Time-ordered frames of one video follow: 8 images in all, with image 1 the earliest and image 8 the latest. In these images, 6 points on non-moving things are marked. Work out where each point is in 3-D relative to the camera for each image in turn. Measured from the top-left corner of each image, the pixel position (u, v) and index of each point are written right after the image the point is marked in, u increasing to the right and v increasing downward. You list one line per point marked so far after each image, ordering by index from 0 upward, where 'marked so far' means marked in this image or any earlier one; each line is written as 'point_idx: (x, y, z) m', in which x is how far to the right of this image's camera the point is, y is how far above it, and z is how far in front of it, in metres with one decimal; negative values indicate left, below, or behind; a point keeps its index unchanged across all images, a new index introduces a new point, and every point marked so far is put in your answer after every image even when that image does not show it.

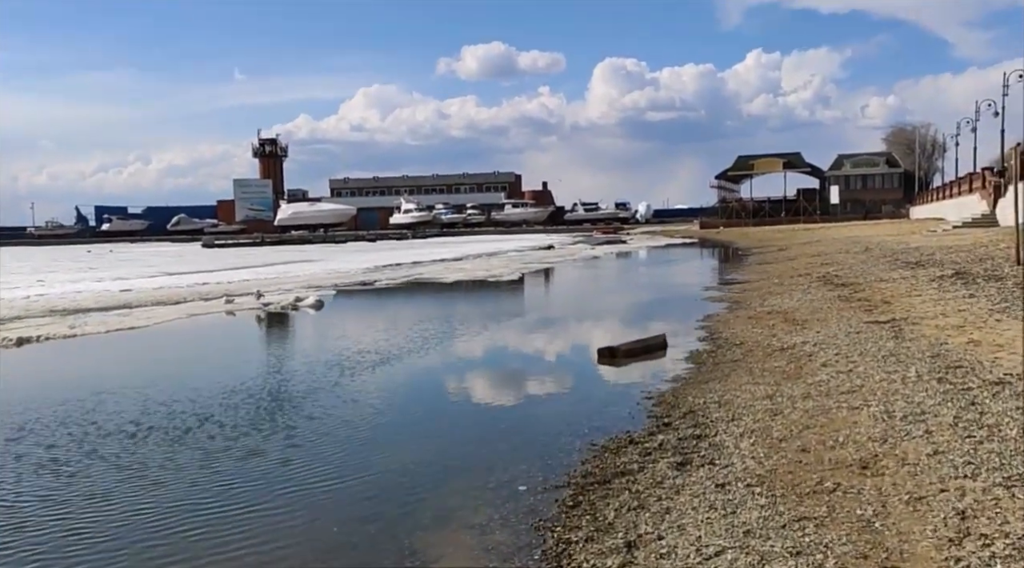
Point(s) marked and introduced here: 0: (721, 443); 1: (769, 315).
0: (+2.0, -1.5, +9.0) m
1: (+5.0, -0.6, +18.1) m
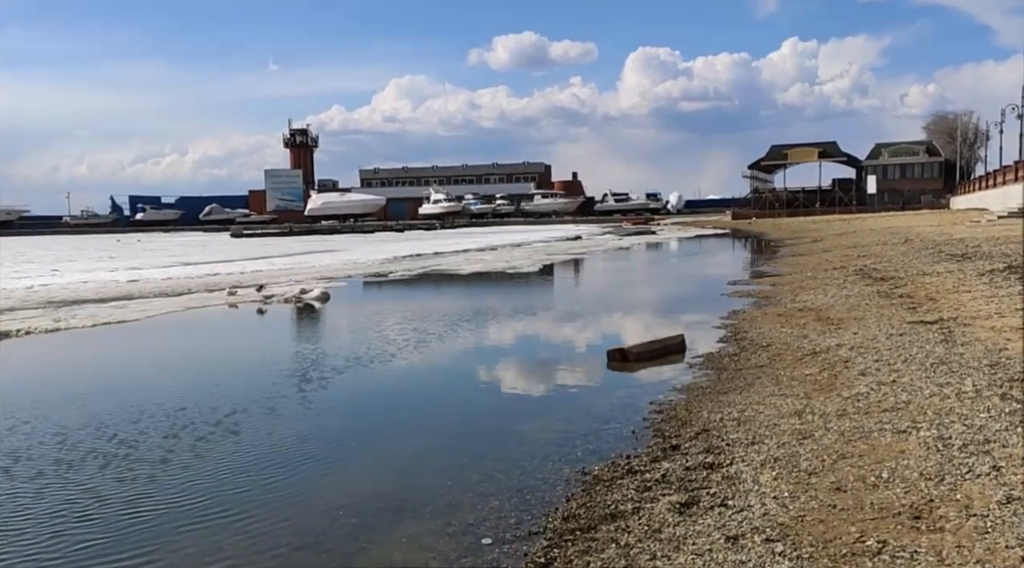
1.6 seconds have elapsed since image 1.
0: (+1.8, -1.5, +7.4) m
1: (+5.0, -0.5, +16.4) m
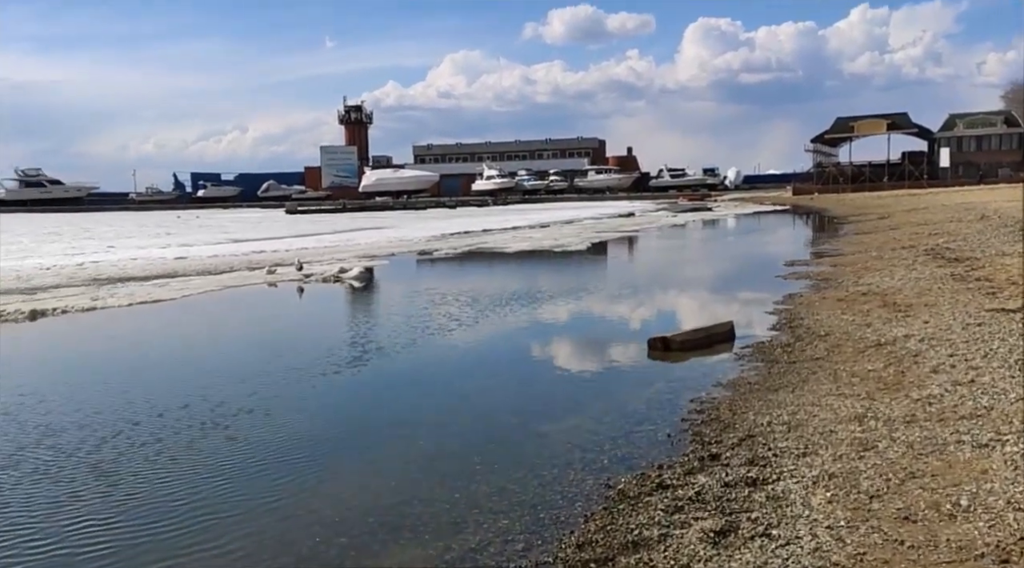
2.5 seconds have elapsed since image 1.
0: (+1.8, -1.4, +6.3) m
1: (+5.6, -0.2, +15.1) m
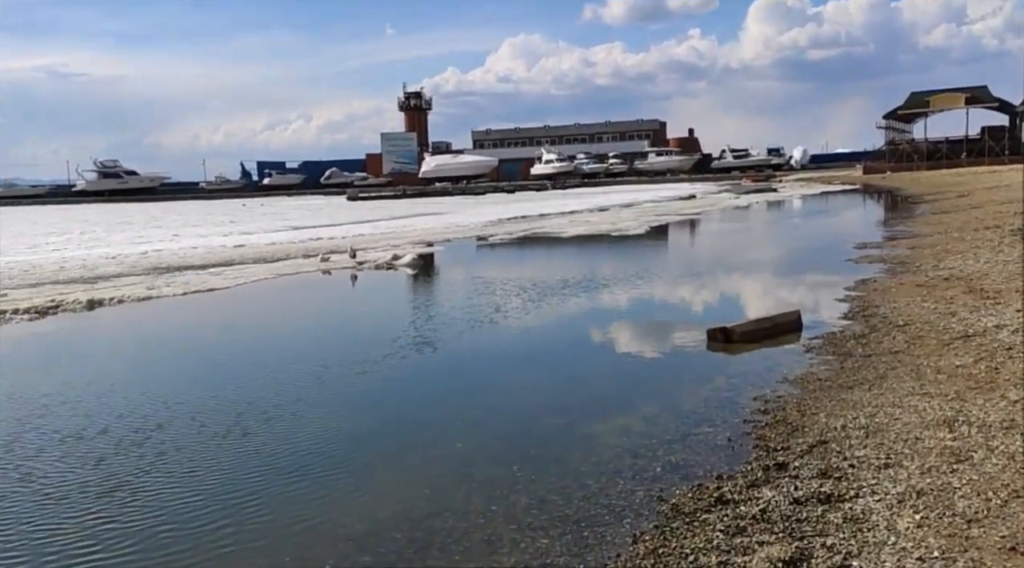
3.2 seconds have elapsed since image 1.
0: (+2.1, -1.4, +5.5) m
1: (+6.4, 0.0, +14.0) m
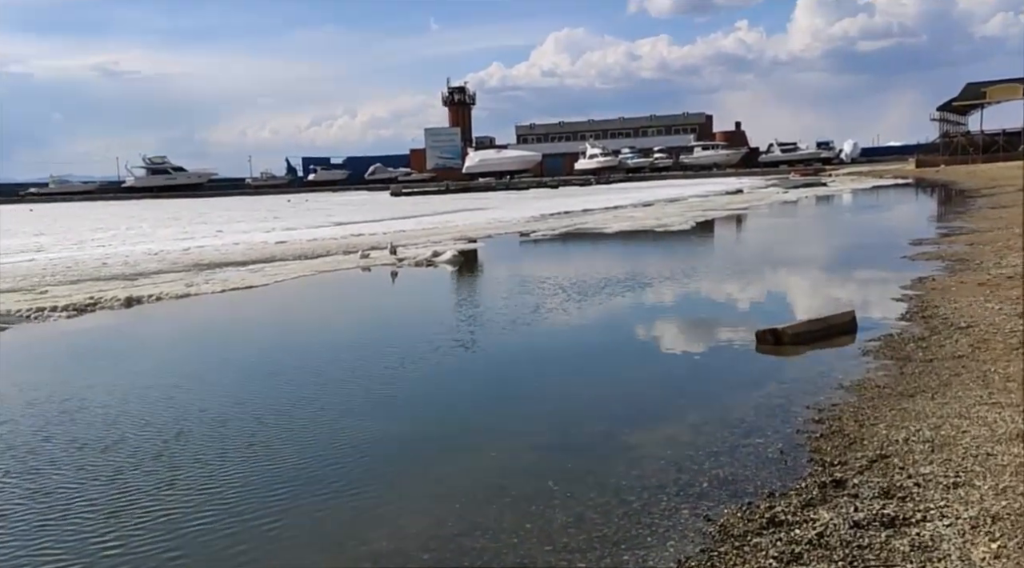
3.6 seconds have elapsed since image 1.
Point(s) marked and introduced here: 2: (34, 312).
0: (+2.2, -1.4, +5.0) m
1: (+7.0, 0.0, +13.3) m
2: (-9.7, -0.6, +19.3) m
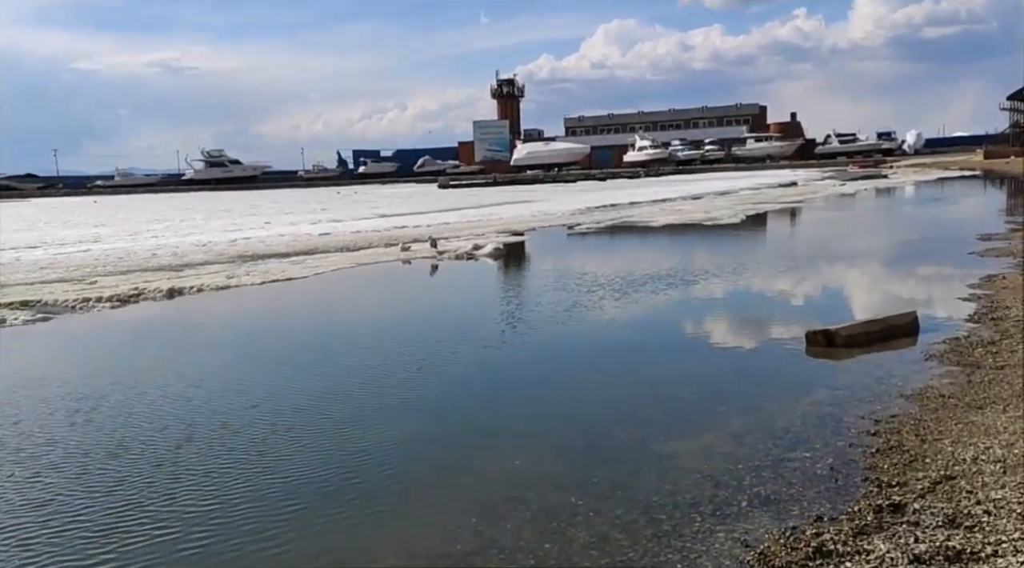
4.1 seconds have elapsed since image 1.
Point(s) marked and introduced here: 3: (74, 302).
0: (+2.3, -1.4, +4.3) m
1: (+7.5, 0.0, +12.3) m
2: (-8.8, -0.4, +19.2) m
3: (-8.9, -0.4, +19.2) m
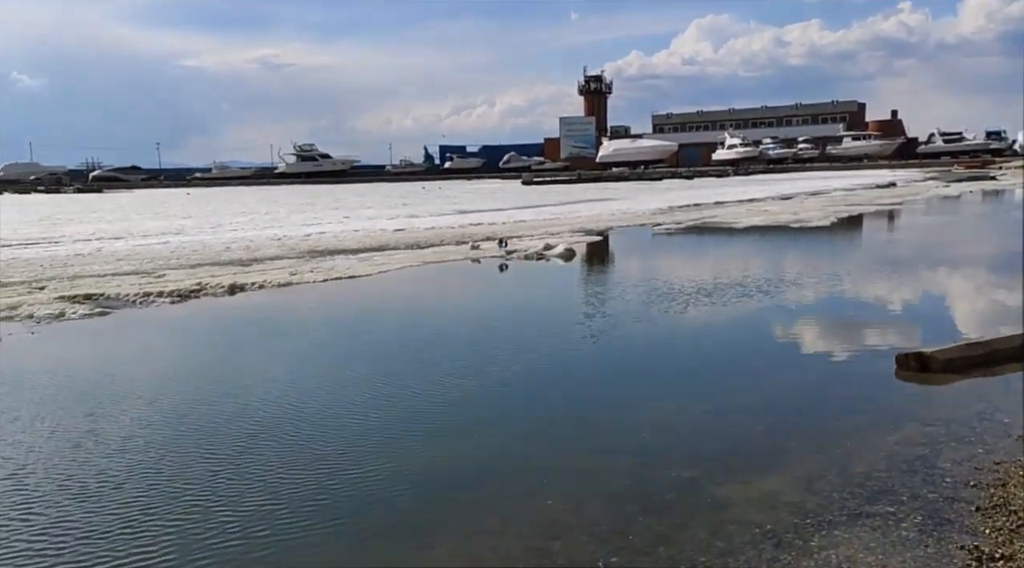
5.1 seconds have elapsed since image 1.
0: (+2.2, -1.6, +3.2) m
1: (+8.1, -0.2, +10.7) m
2: (-7.5, -0.3, +19.0) m
3: (-7.6, -0.2, +19.0) m
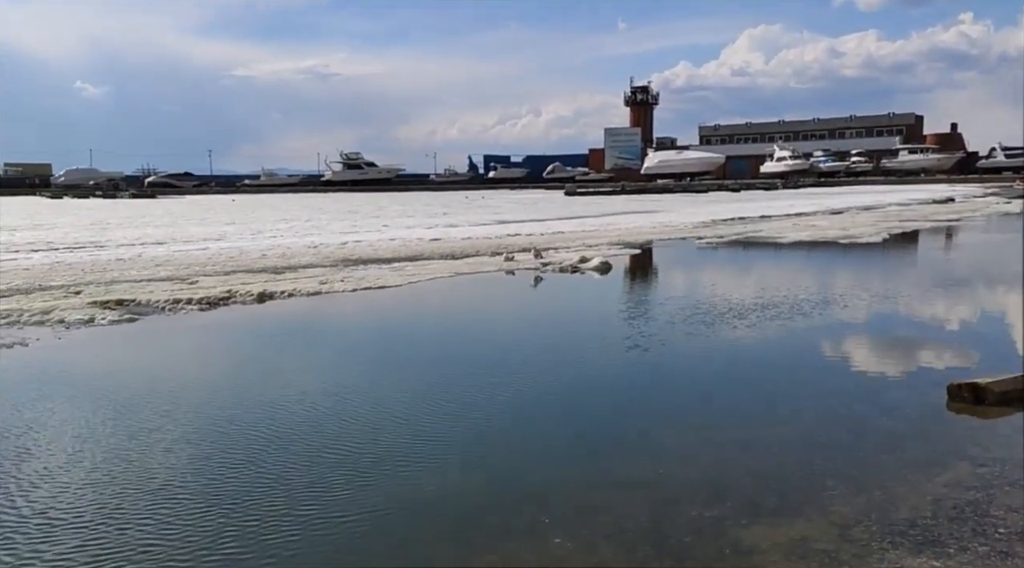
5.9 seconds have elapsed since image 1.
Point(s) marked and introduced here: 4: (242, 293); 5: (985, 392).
0: (+2.1, -1.7, +2.6) m
1: (+8.4, -0.5, +9.8) m
2: (-6.9, -0.4, +18.8) m
3: (-7.0, -0.4, +18.8) m
4: (-5.8, -0.2, +20.1) m
5: (+4.1, -0.9, +8.3) m
